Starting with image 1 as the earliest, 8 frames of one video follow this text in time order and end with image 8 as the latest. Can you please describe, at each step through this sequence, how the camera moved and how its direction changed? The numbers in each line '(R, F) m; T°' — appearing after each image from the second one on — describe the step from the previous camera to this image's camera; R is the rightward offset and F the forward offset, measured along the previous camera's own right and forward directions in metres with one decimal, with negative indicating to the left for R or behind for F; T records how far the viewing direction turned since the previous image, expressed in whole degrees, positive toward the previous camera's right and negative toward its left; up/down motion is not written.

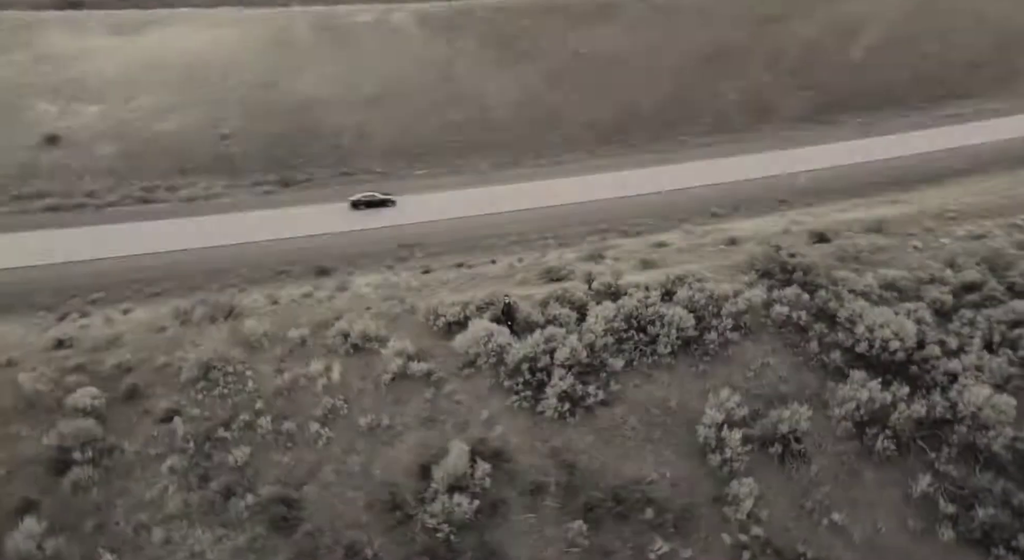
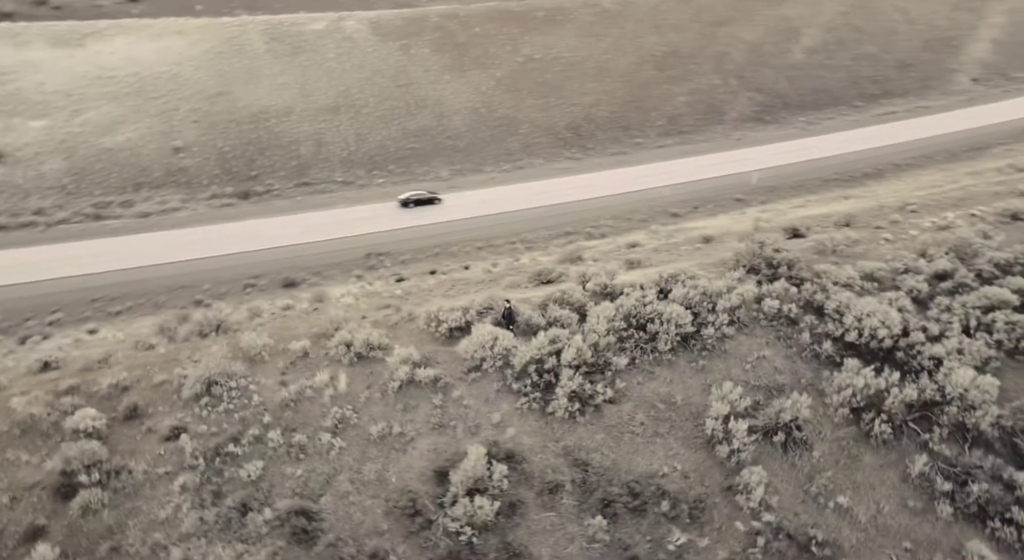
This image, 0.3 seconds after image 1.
(-0.7, -0.1) m; +3°
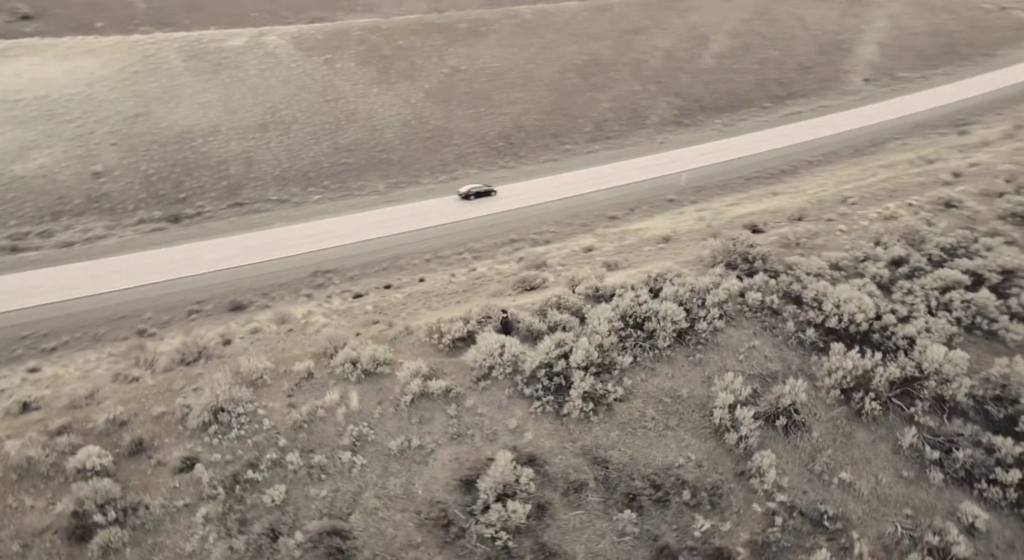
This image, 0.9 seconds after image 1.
(-1.1, -0.1) m; +5°
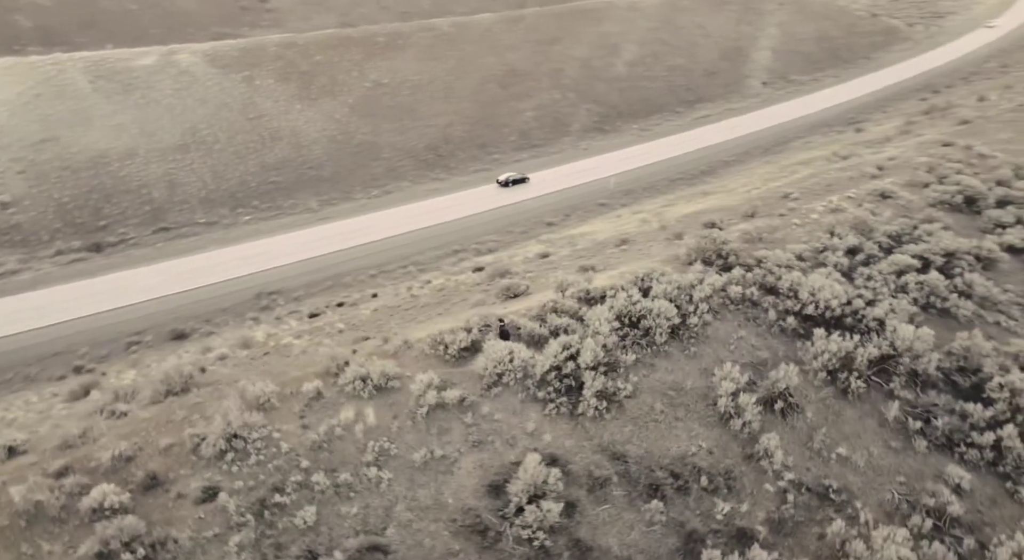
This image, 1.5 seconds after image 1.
(-1.2, -0.2) m; +5°
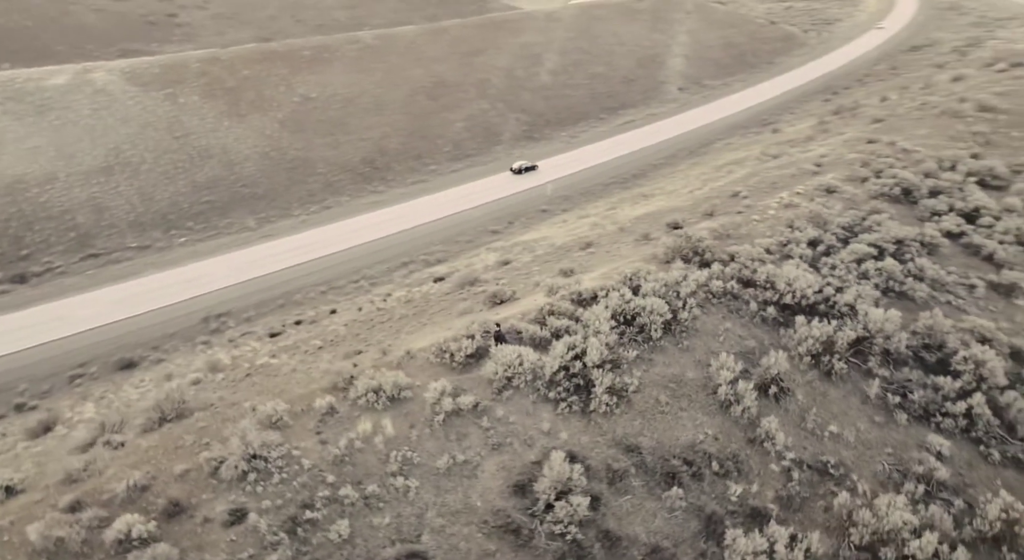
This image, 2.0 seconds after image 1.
(-1.1, -0.2) m; +5°
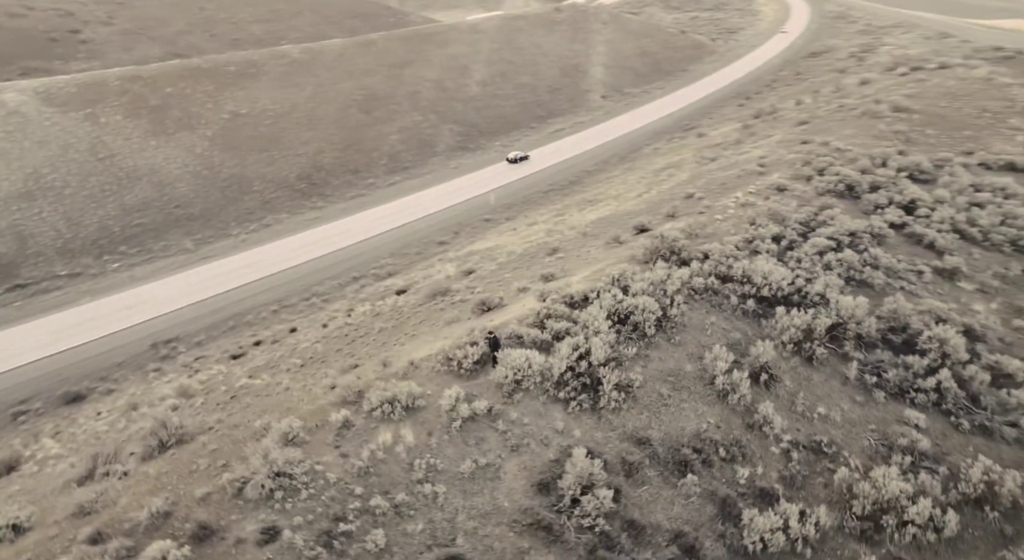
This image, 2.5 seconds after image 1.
(-1.1, -0.3) m; +5°
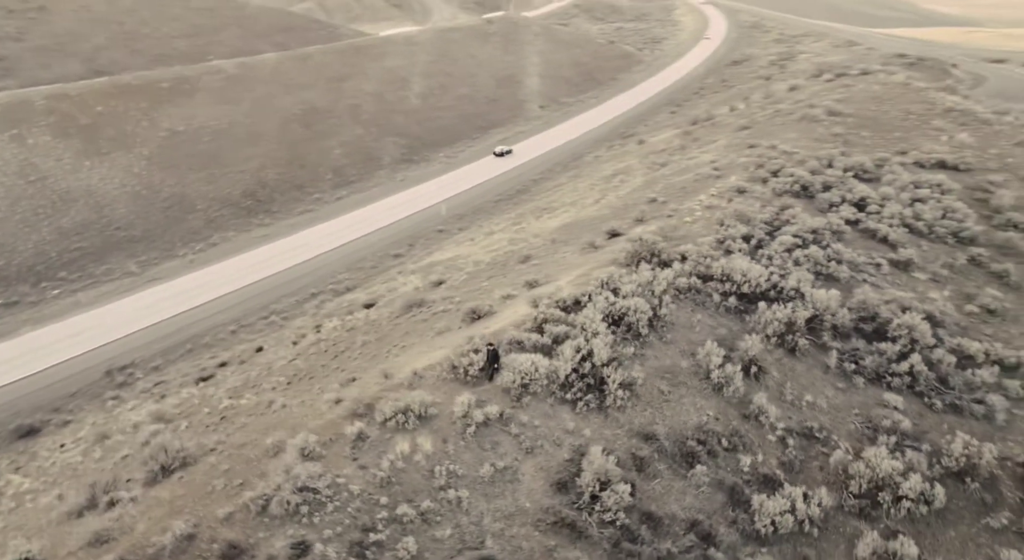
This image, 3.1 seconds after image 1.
(-1.0, -0.3) m; +4°
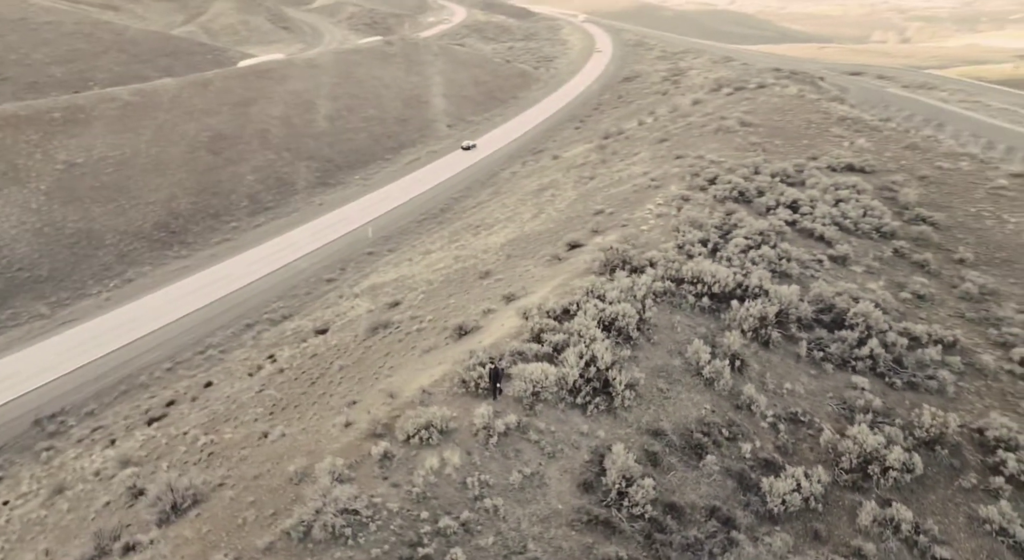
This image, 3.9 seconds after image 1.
(-1.5, -0.5) m; +6°
